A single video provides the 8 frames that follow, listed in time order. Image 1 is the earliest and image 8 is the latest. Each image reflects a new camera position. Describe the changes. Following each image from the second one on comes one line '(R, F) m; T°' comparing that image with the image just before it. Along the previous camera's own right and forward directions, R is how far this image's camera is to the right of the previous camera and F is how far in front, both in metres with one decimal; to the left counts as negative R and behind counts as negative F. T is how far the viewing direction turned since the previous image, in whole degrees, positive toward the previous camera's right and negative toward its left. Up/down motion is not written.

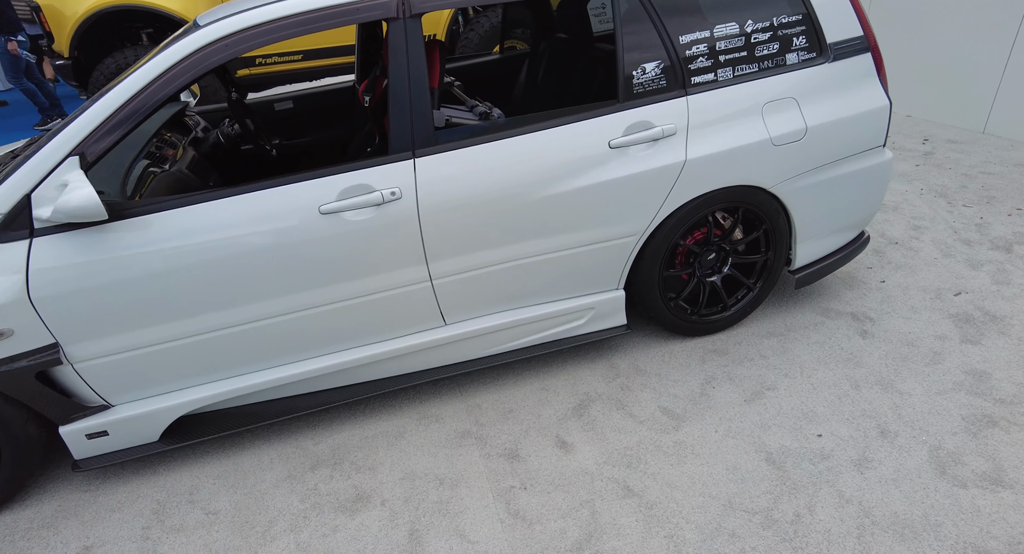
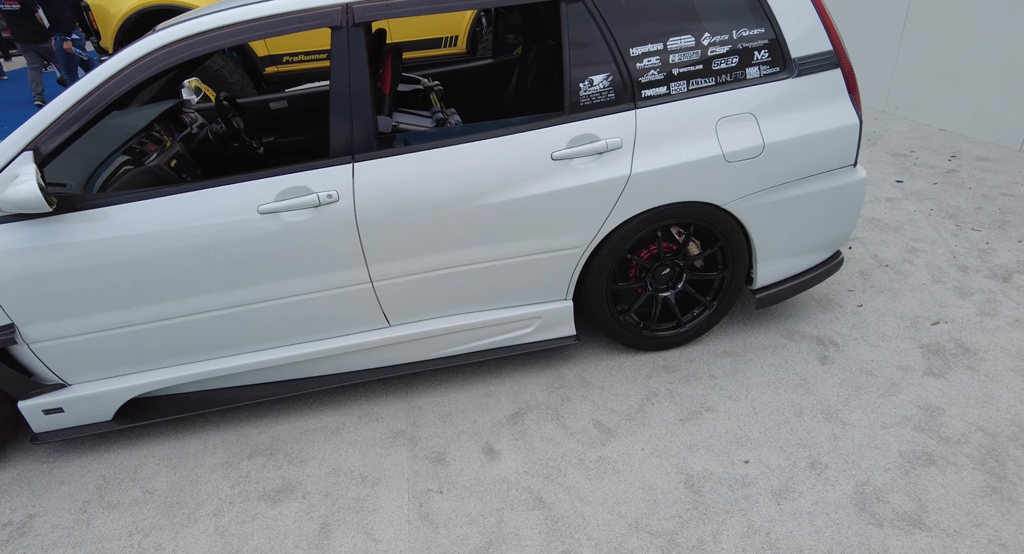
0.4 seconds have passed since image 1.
(+0.4, 0.0) m; -5°
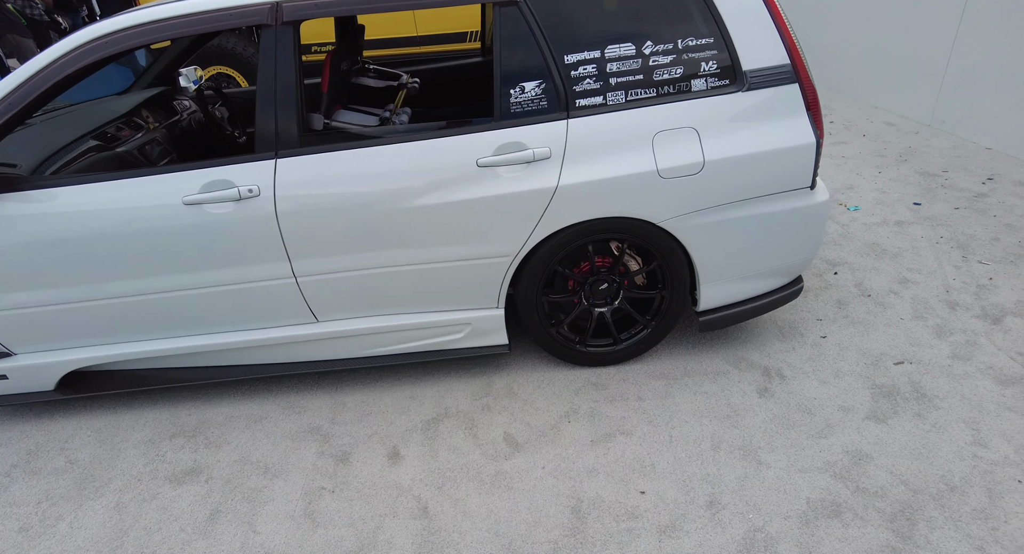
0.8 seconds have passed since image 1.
(+0.5, +0.1) m; -6°
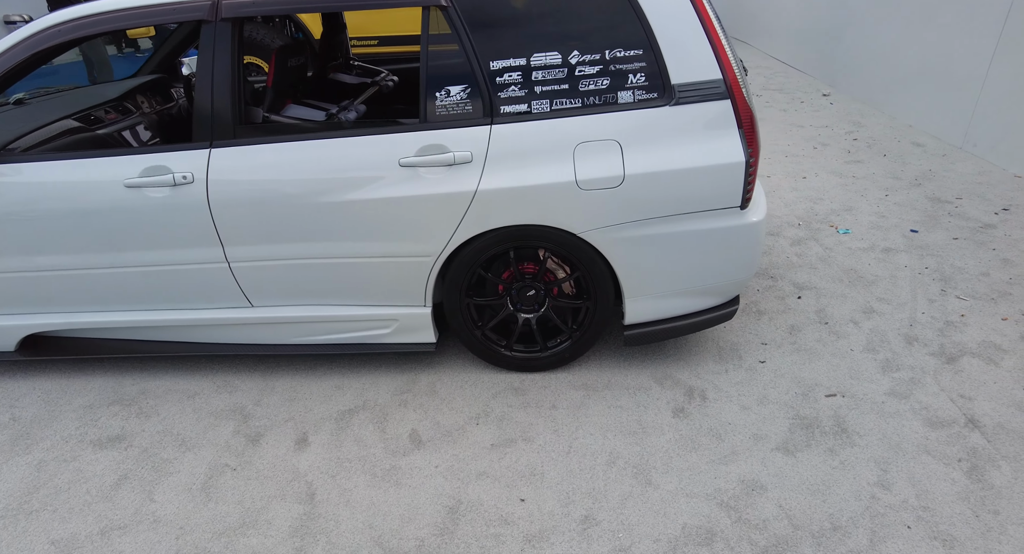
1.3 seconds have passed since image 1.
(+0.5, 0.0) m; -5°
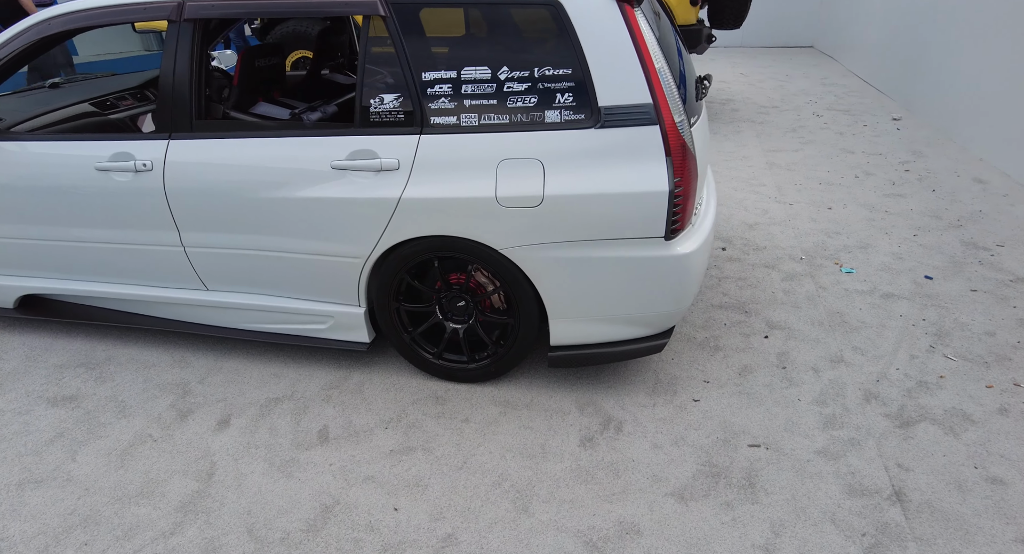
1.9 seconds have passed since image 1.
(+0.6, 0.0) m; -7°
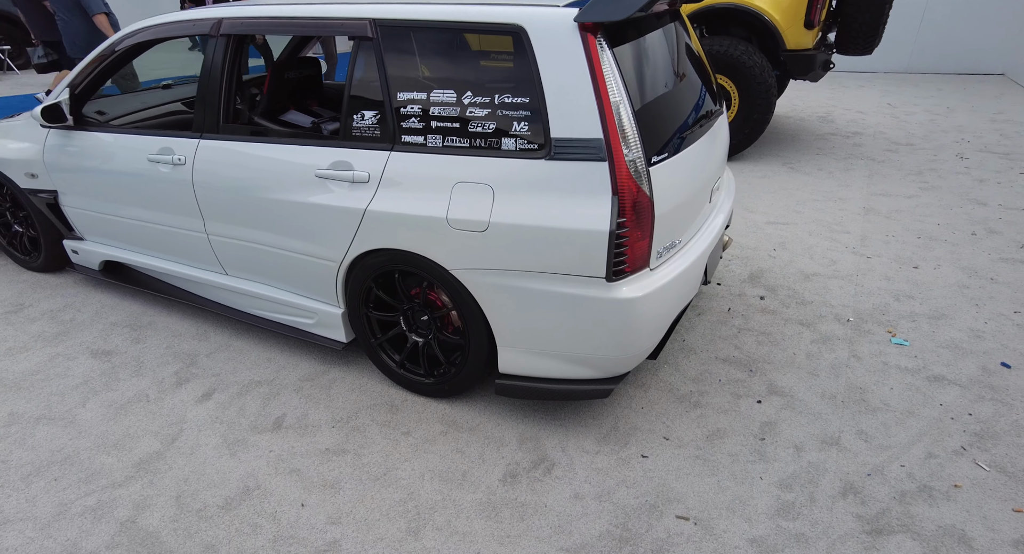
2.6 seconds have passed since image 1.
(+0.7, +0.1) m; -13°
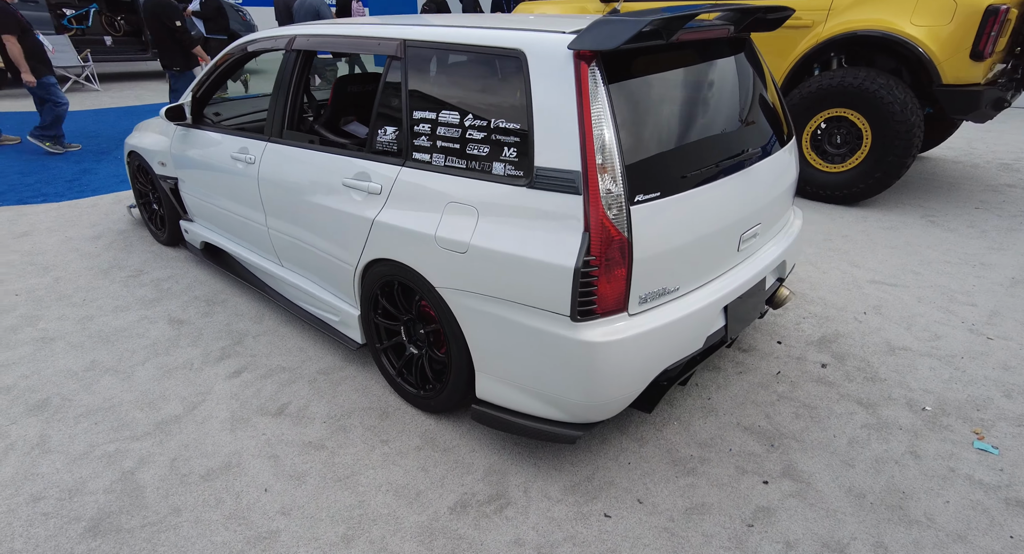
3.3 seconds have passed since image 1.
(+0.6, +0.1) m; -14°
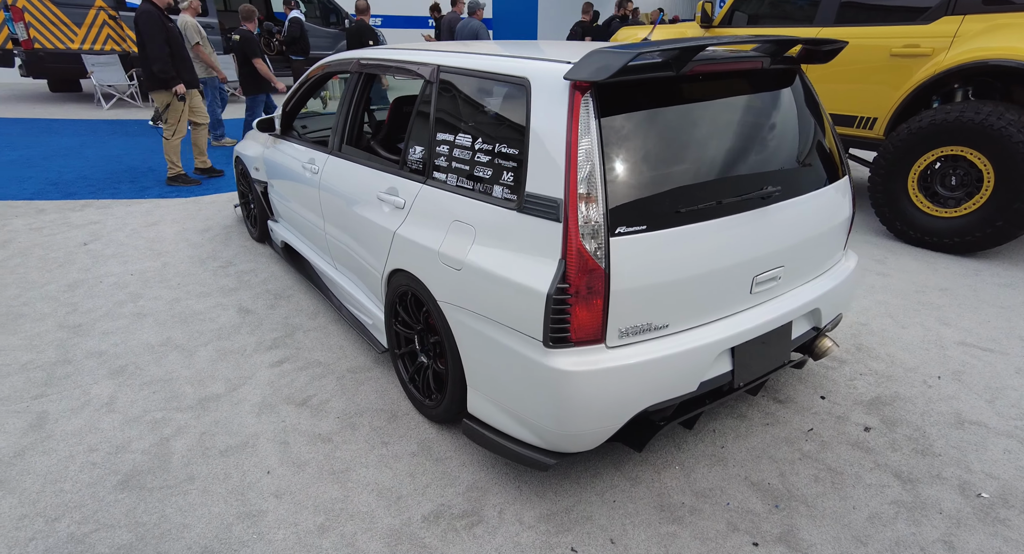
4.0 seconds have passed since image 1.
(+0.5, 0.0) m; -11°
